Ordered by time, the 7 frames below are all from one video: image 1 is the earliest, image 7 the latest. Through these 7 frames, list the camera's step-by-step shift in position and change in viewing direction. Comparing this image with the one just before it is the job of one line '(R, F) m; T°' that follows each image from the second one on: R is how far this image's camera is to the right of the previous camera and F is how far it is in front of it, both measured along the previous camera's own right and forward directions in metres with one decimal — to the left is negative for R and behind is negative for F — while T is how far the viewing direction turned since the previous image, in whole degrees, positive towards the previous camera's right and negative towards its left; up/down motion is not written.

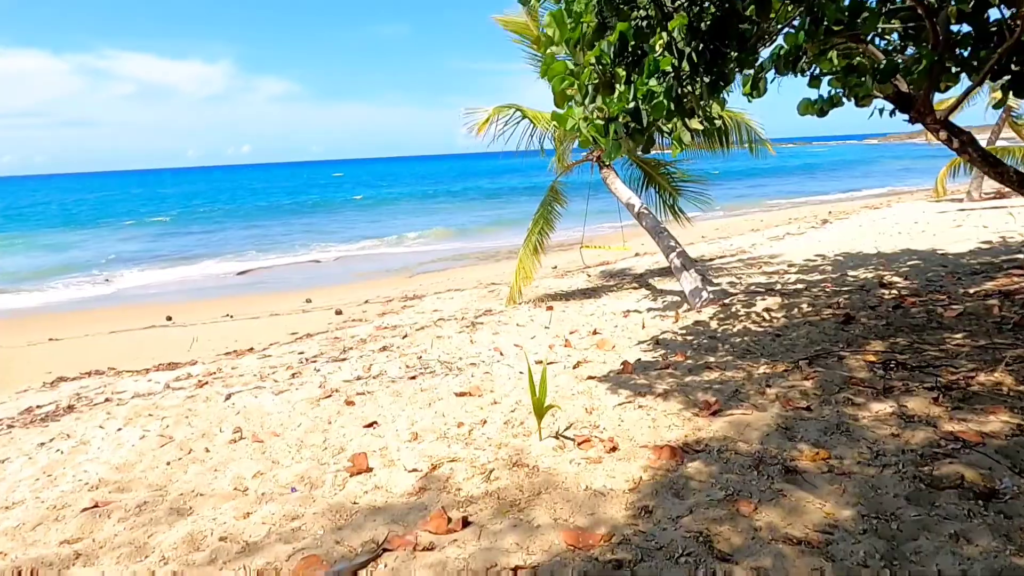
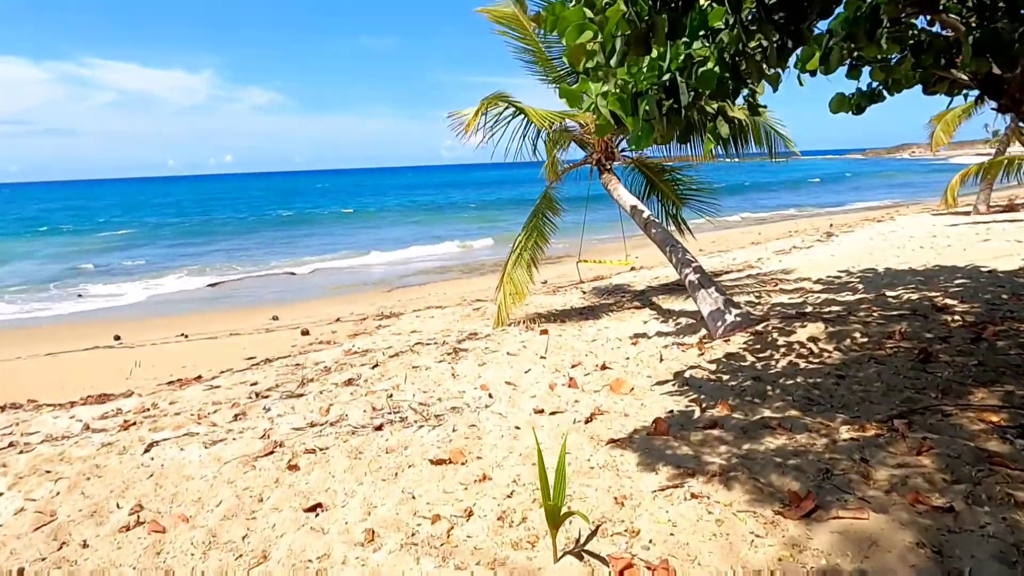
(-0.1, +1.0) m; +1°
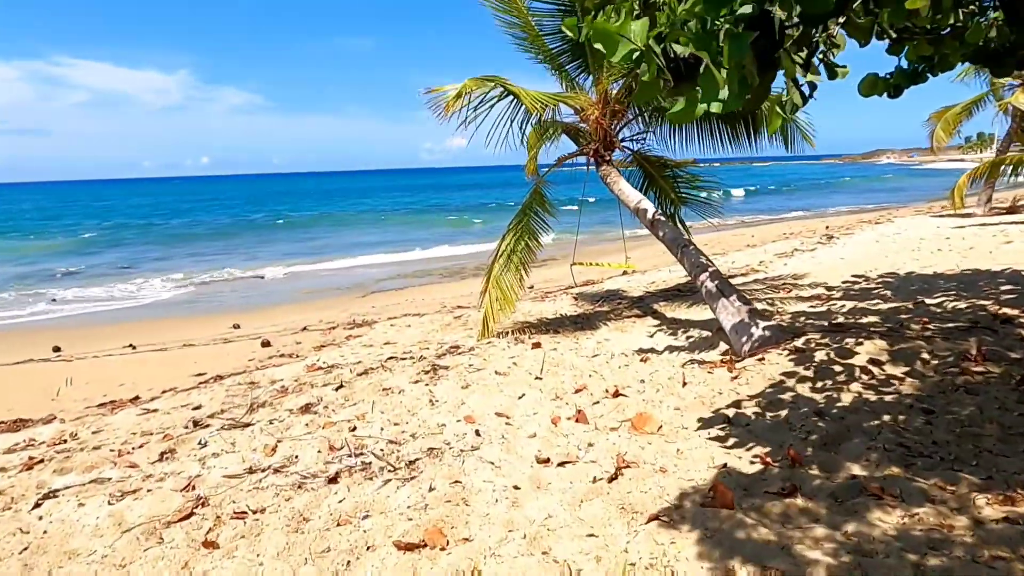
(-0.1, +0.9) m; +2°
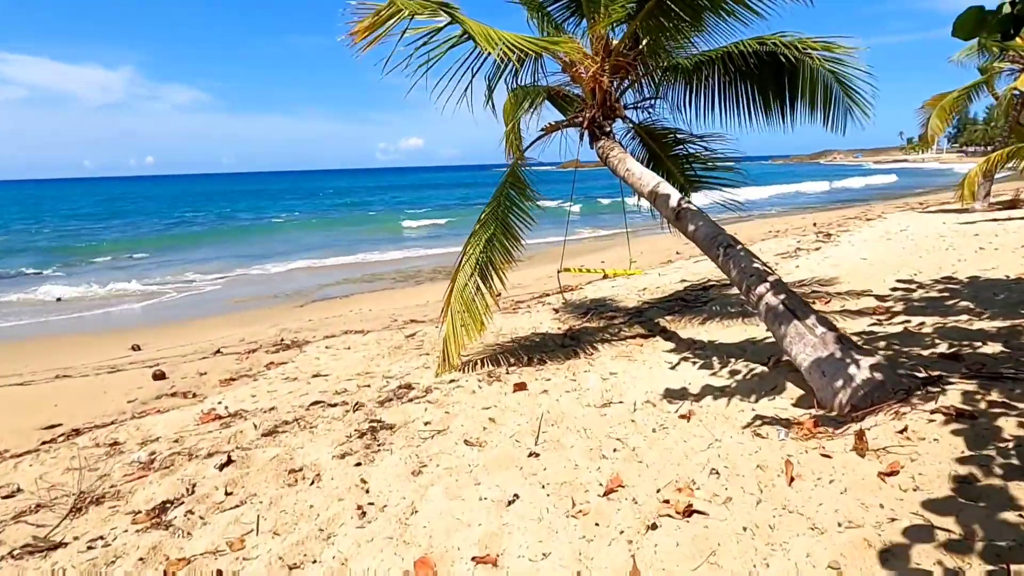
(-0.1, +1.6) m; +4°
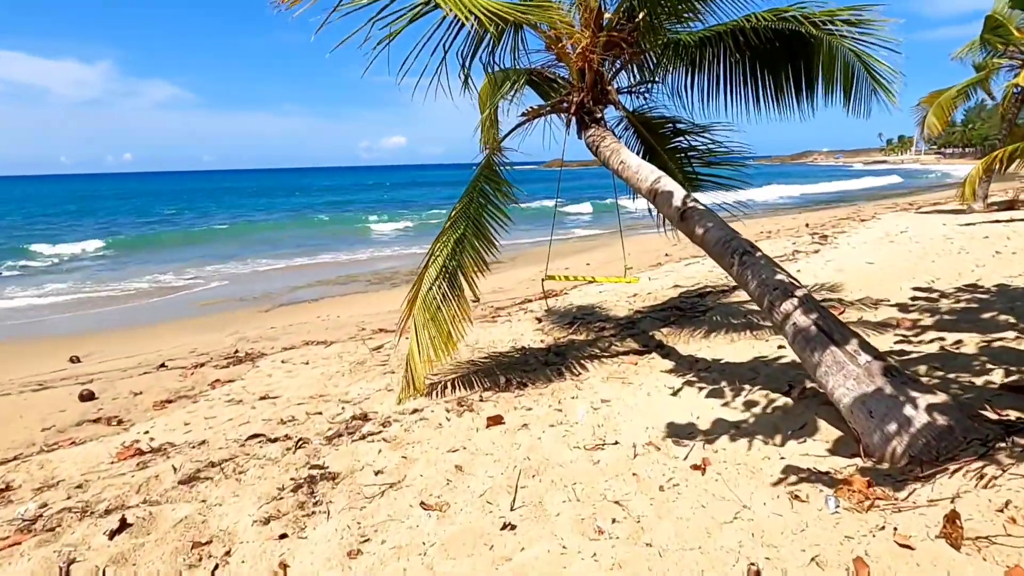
(+0.1, +0.7) m; +1°
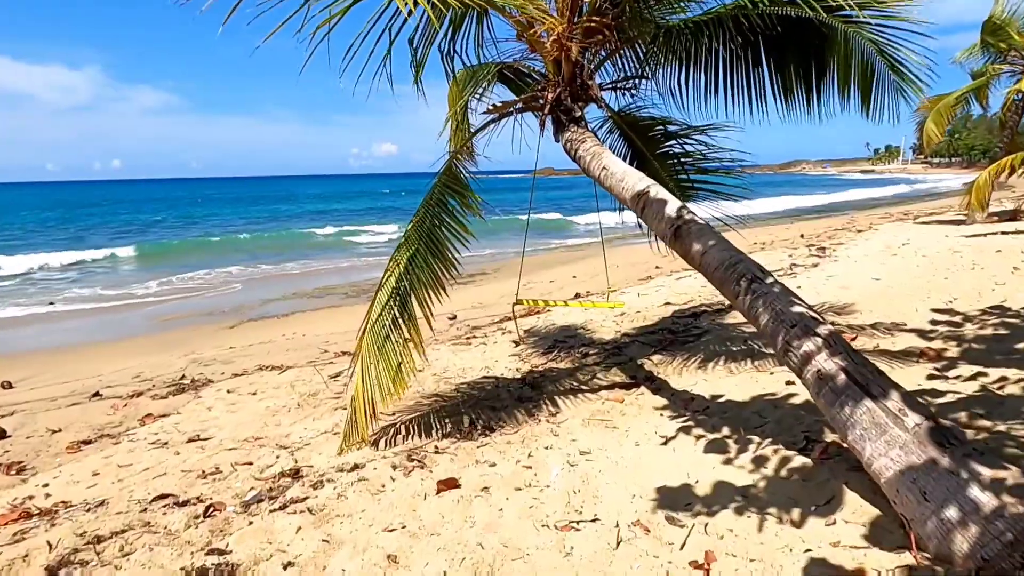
(+0.1, +0.6) m; +1°
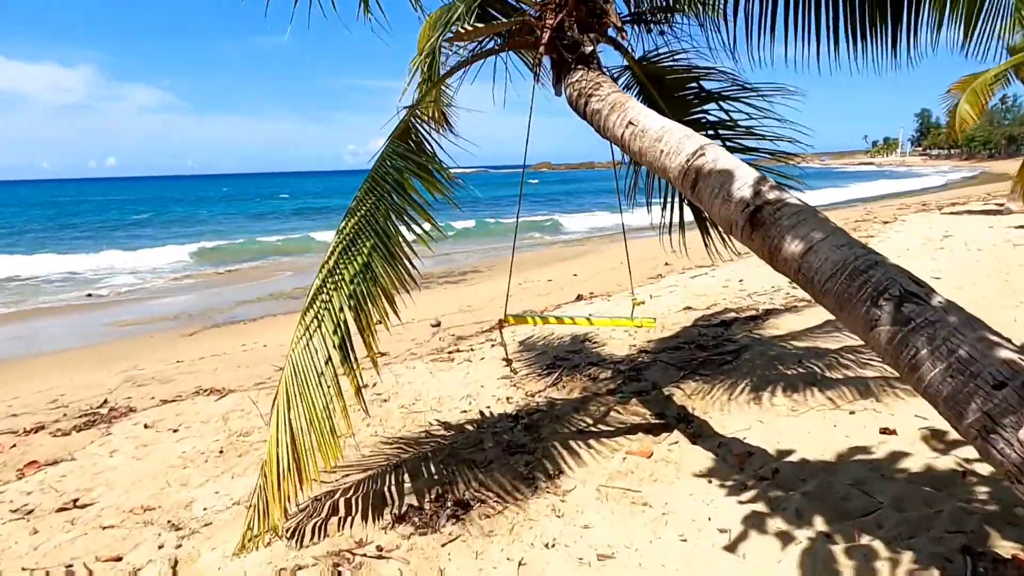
(+0.1, +1.1) m; 0°
